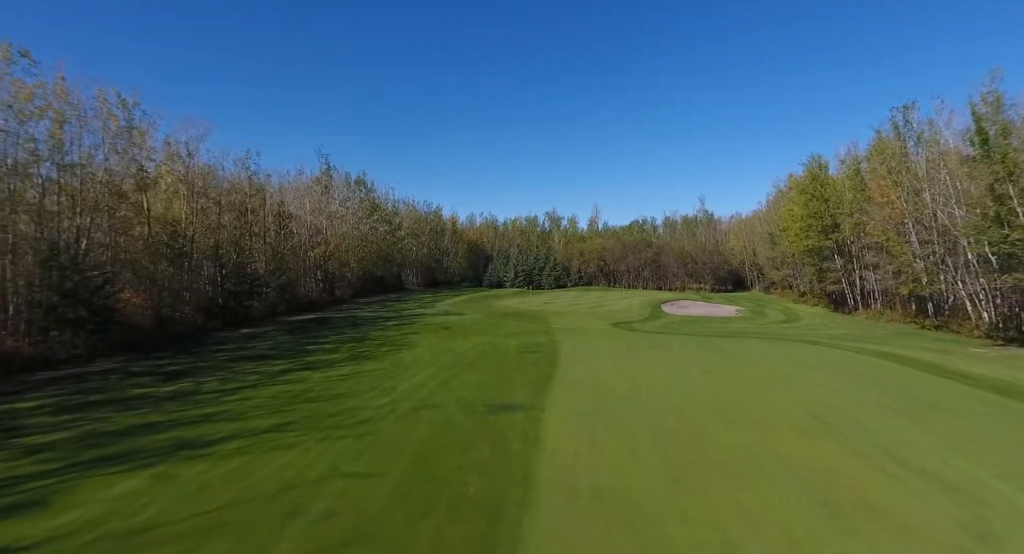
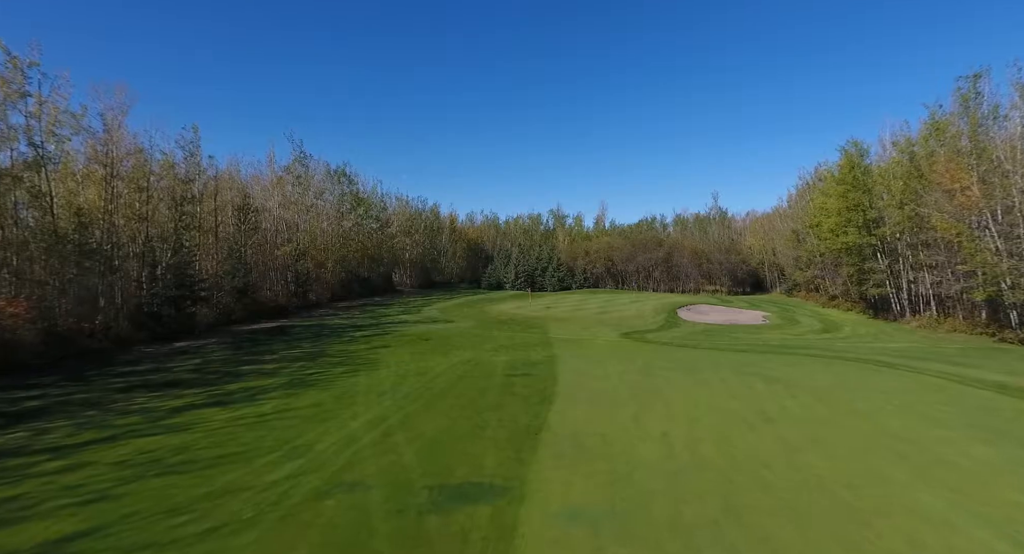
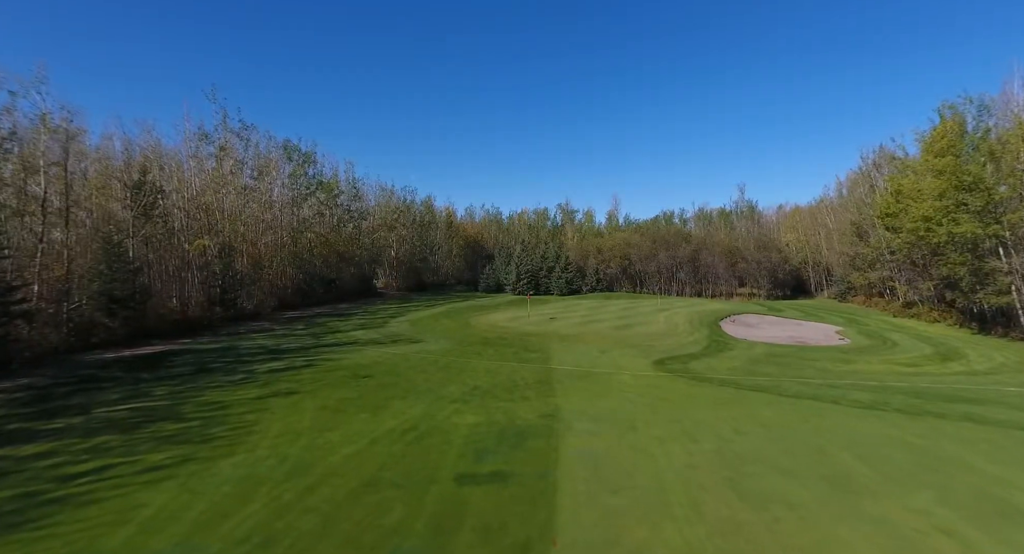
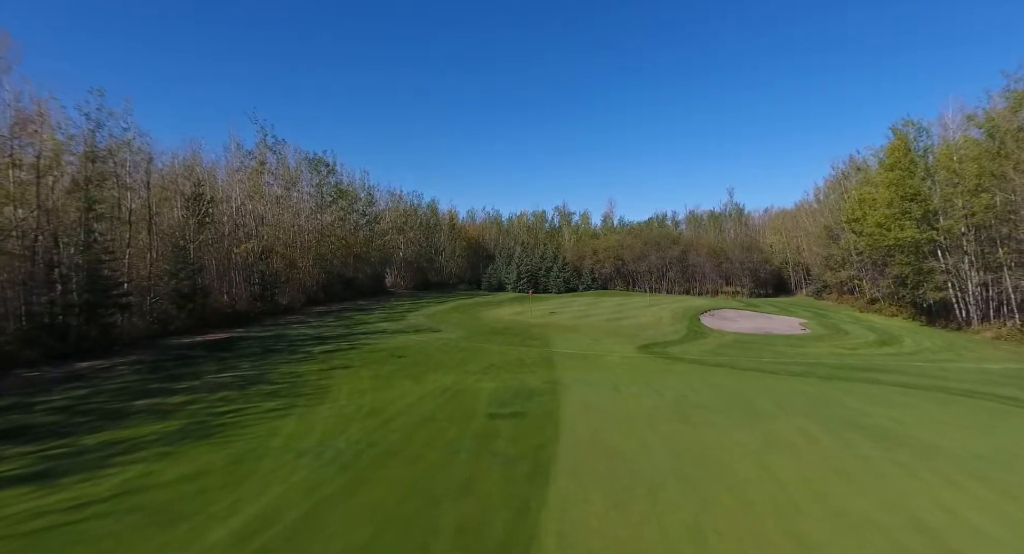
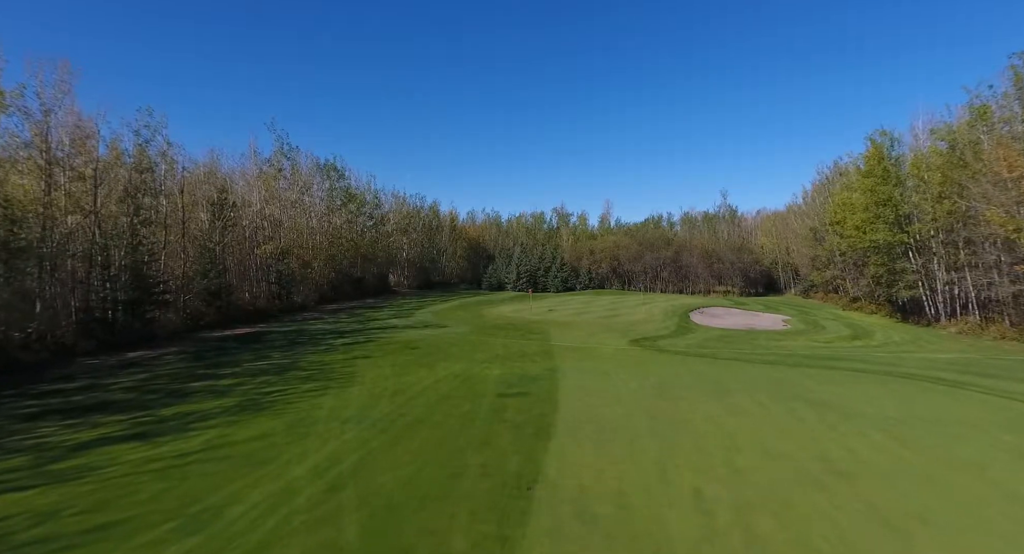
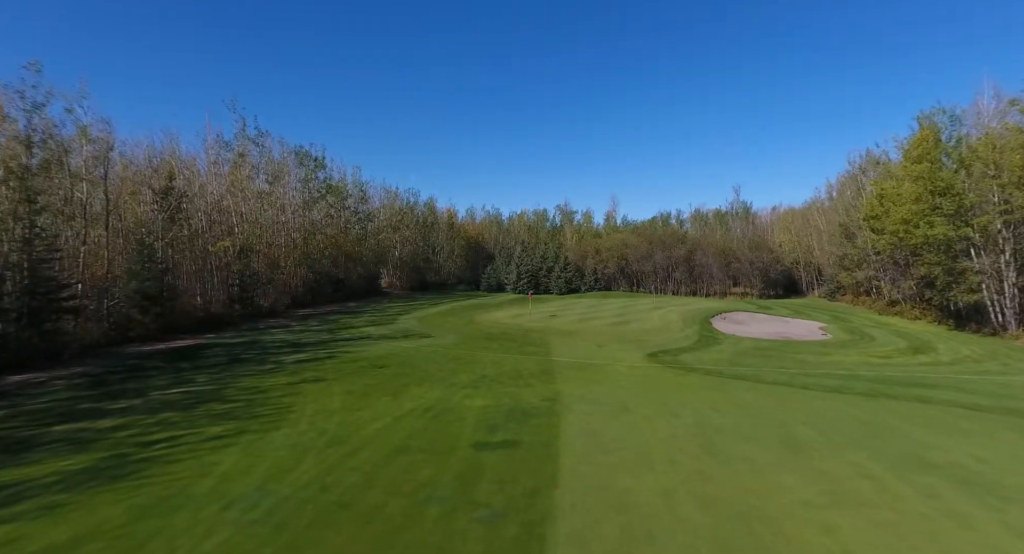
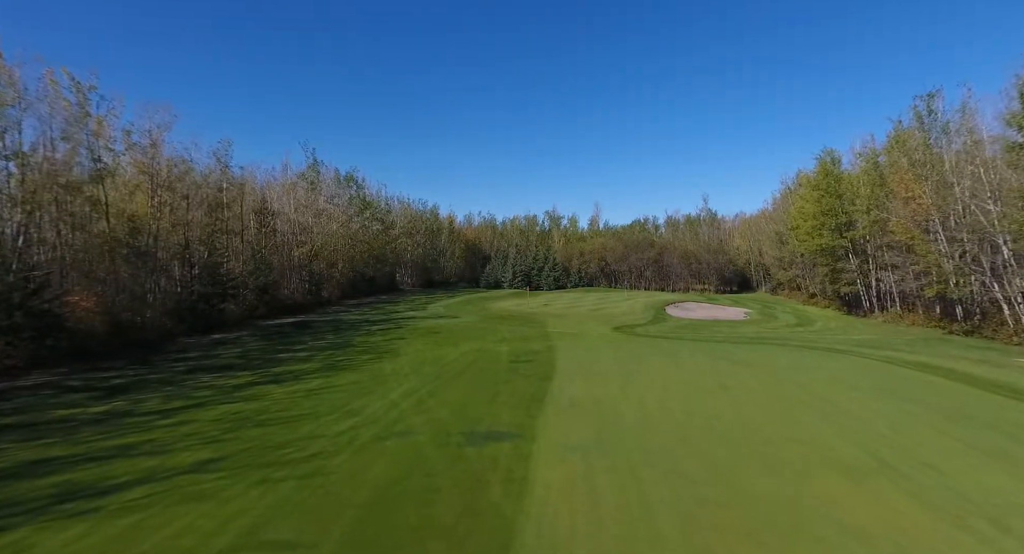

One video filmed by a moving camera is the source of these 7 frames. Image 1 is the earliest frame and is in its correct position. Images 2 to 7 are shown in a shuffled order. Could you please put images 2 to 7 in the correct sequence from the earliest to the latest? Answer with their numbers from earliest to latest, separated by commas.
7, 2, 5, 4, 6, 3
